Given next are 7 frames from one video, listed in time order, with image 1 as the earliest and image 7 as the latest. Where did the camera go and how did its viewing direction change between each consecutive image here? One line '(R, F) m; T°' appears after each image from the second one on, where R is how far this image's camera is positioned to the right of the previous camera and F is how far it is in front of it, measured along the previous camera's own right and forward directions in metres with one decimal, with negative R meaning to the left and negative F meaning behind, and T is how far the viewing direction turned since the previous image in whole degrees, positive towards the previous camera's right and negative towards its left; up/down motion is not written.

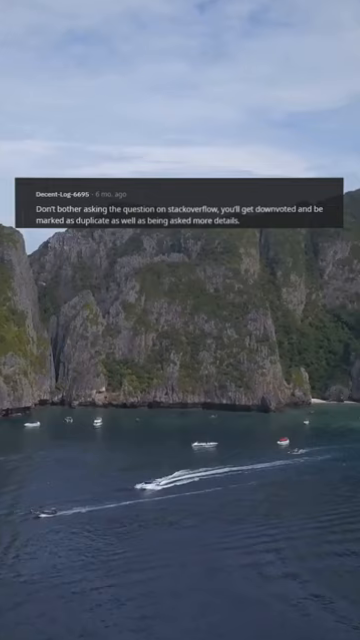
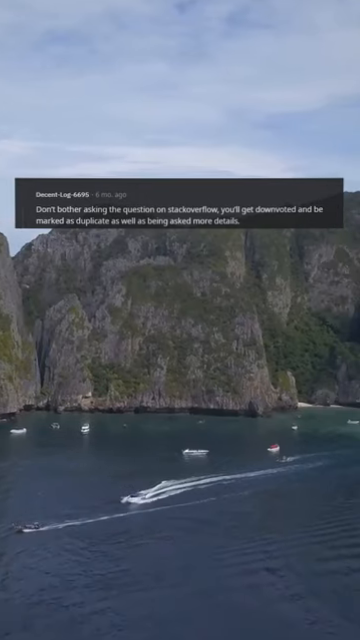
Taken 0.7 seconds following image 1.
(-1.0, +0.8) m; +2°
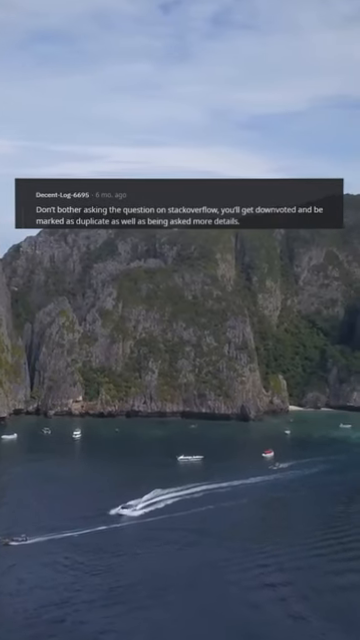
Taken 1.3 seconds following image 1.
(-0.9, +0.7) m; +1°
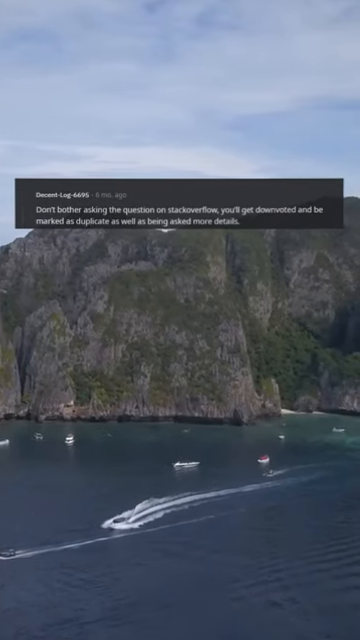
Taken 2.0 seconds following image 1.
(-1.0, +0.7) m; +1°
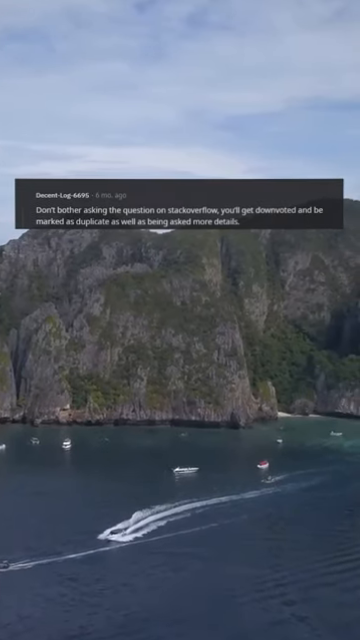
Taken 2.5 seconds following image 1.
(-0.8, +0.6) m; +1°
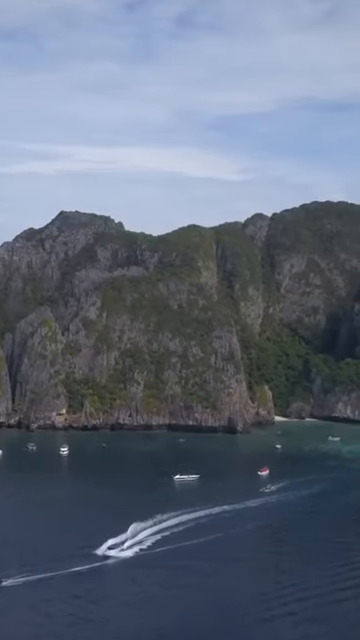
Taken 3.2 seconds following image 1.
(-1.0, +0.7) m; +1°
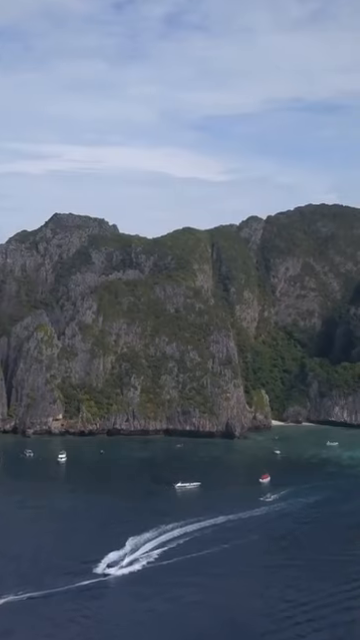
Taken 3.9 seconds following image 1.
(-1.1, +0.7) m; +1°
